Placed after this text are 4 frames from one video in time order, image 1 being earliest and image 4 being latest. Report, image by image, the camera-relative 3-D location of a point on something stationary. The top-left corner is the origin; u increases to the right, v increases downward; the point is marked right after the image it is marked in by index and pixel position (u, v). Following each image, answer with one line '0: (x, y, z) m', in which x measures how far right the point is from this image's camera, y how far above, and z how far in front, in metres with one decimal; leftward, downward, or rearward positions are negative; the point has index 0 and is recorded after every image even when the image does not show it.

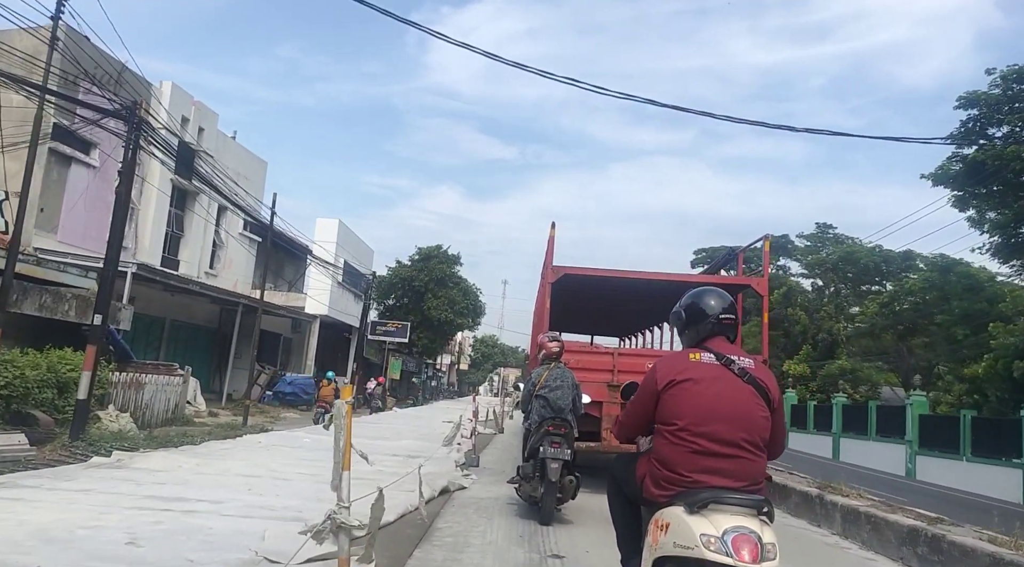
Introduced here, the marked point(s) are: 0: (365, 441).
0: (-2.0, -2.0, +9.4) m
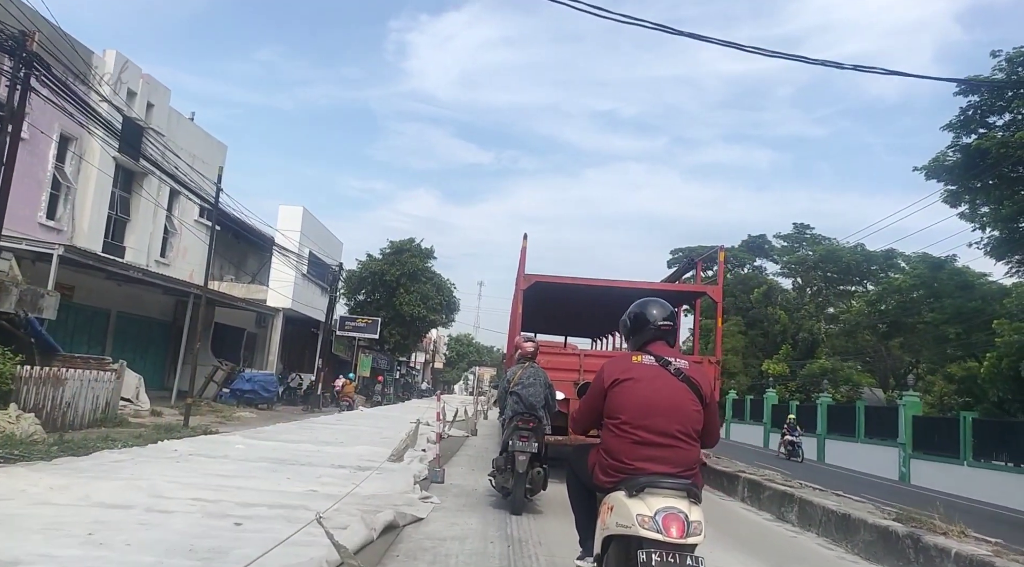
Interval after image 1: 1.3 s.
0: (-2.3, -1.8, +8.1) m
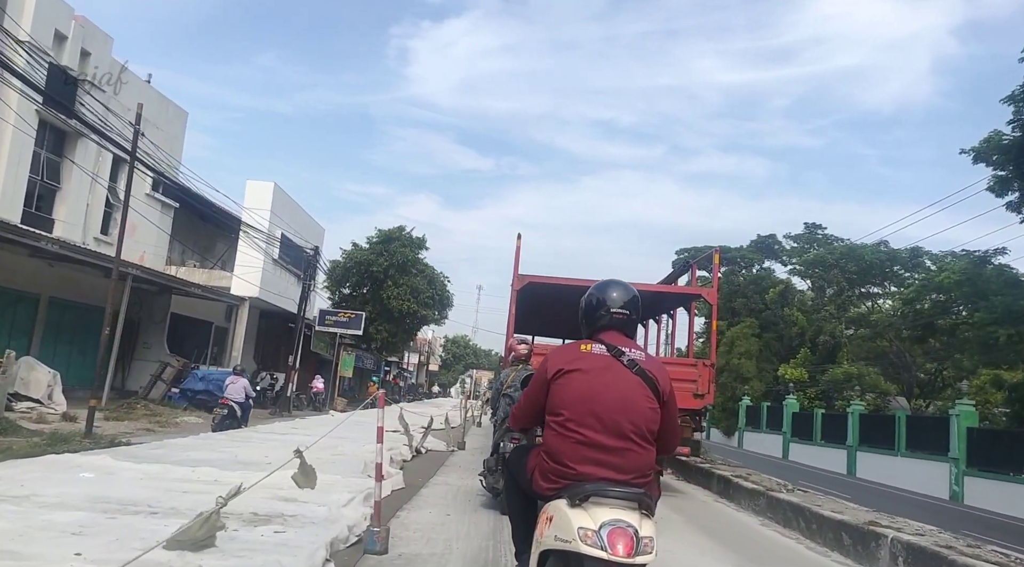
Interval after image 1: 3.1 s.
0: (-2.3, -1.4, +5.4) m
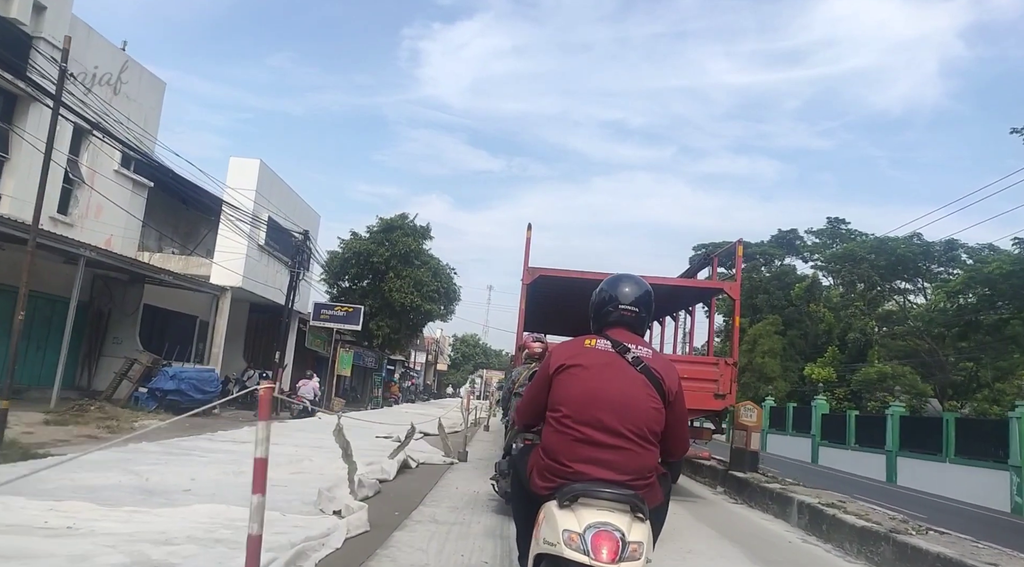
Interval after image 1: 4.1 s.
0: (-2.2, -1.1, +3.5) m
